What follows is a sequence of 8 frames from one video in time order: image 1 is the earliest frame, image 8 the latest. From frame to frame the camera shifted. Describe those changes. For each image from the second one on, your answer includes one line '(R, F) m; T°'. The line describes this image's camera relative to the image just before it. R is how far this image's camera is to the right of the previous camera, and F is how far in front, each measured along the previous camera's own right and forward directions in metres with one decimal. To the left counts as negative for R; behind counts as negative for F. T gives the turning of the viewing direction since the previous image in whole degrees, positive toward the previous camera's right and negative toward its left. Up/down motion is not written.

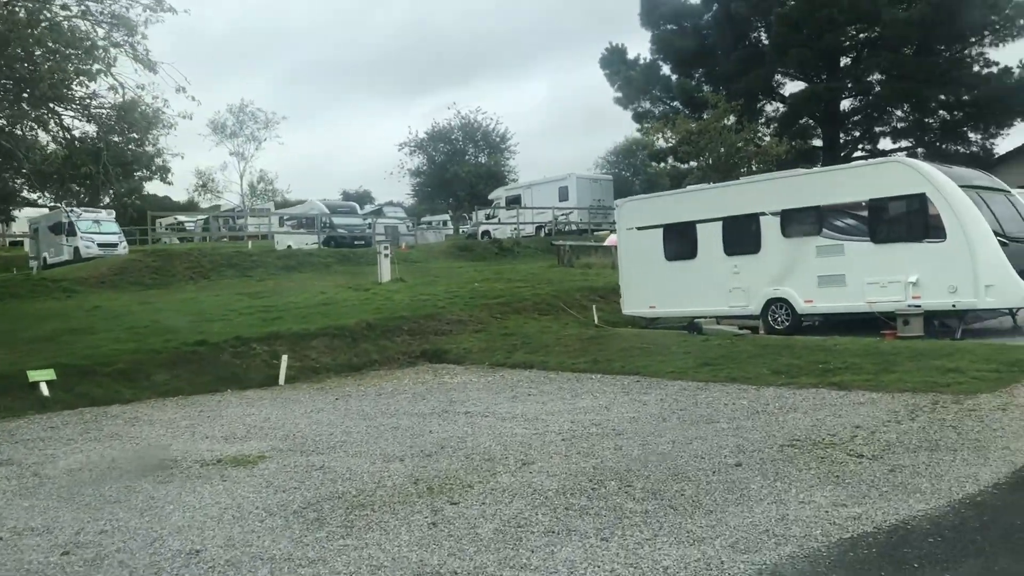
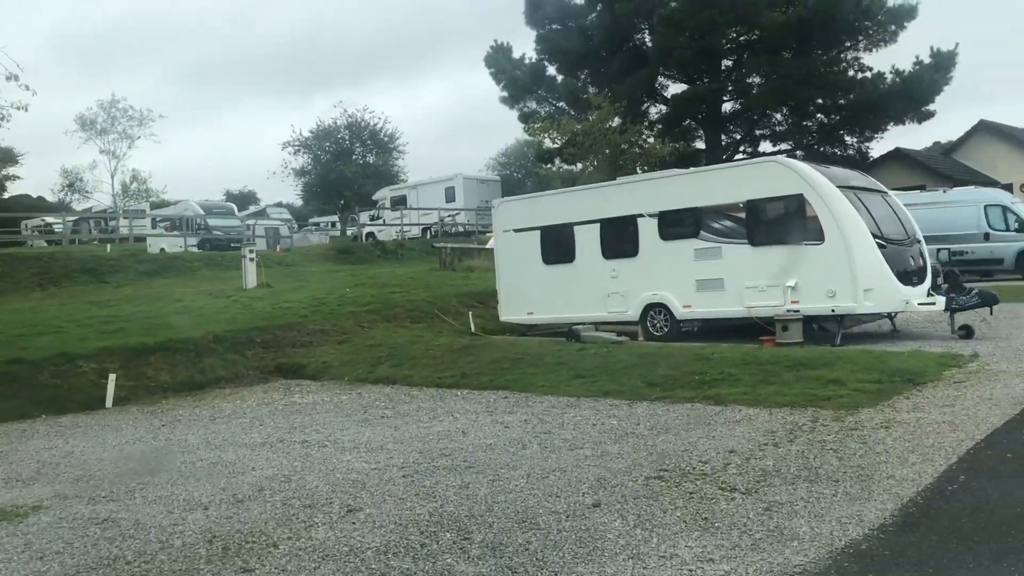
(+0.5, +1.0) m; +6°
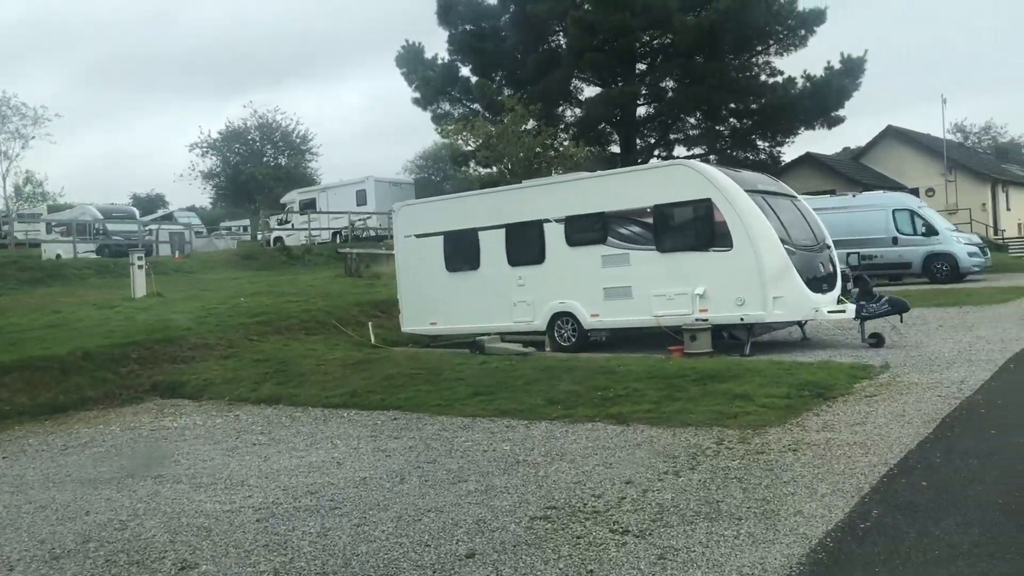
(+0.4, +0.7) m; +5°
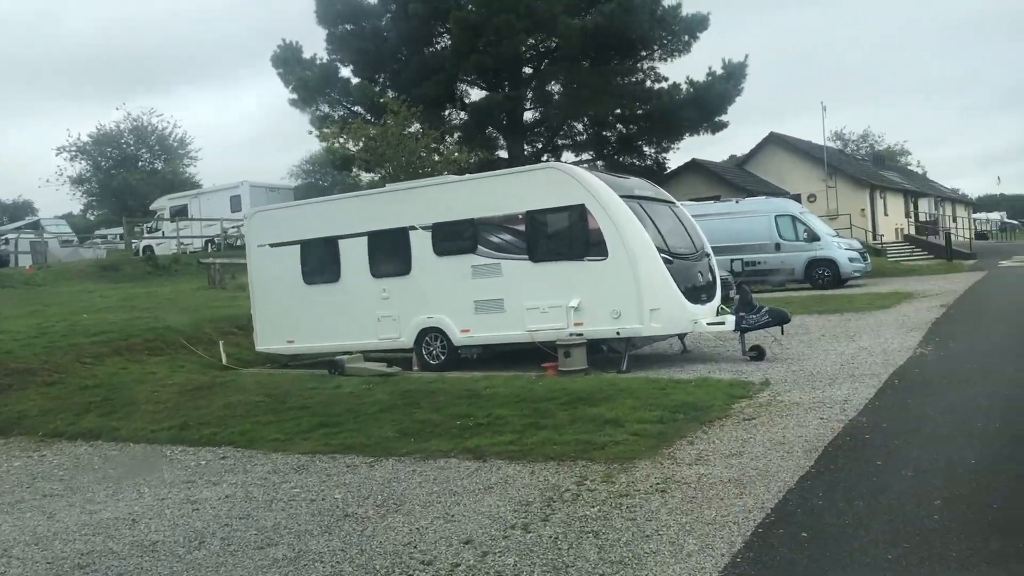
(+0.5, +1.0) m; +6°
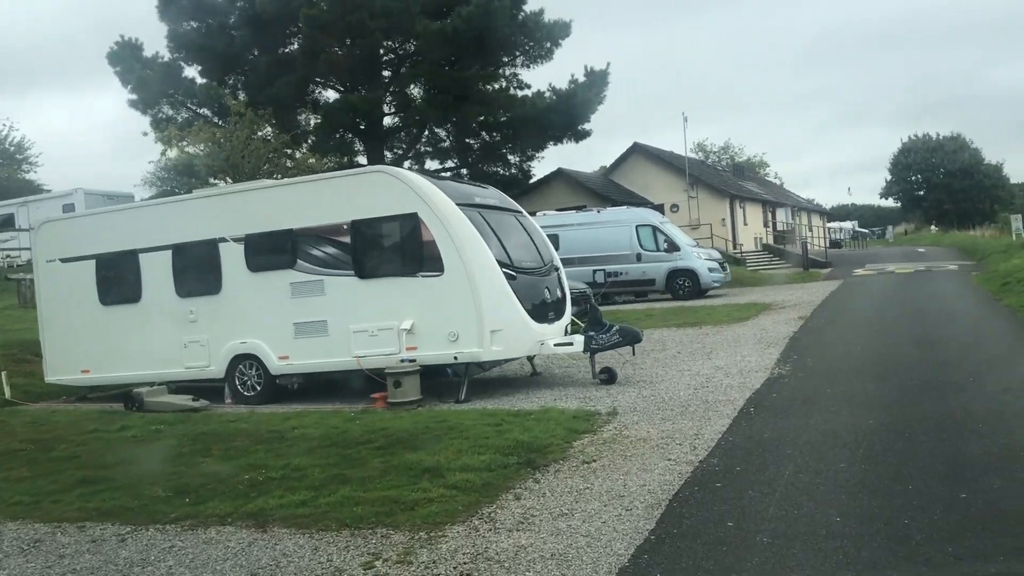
(+0.6, +1.2) m; +8°
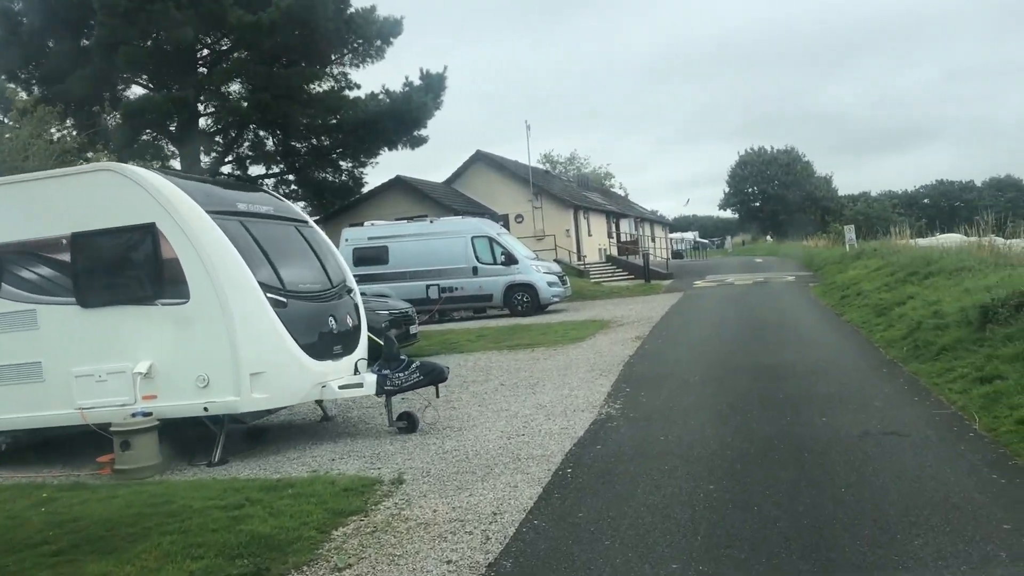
(+0.7, +1.8) m; +9°
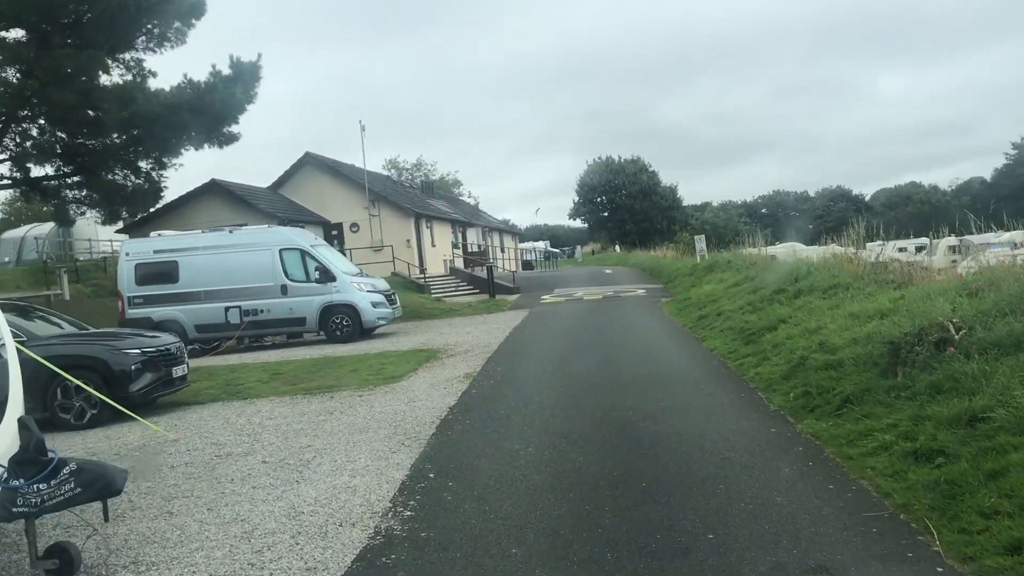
(+0.8, +2.9) m; +9°
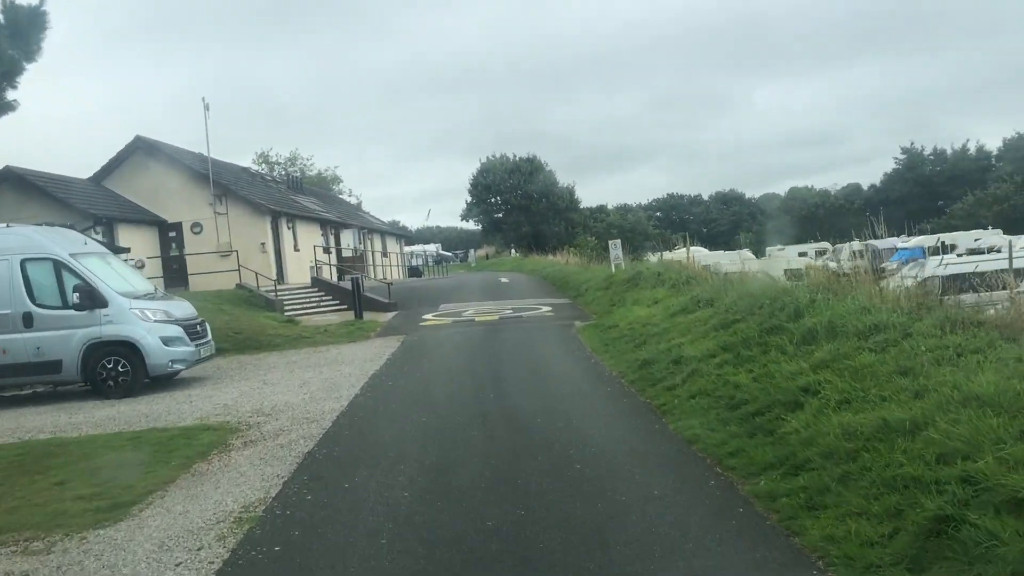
(+0.5, +5.5) m; +7°
